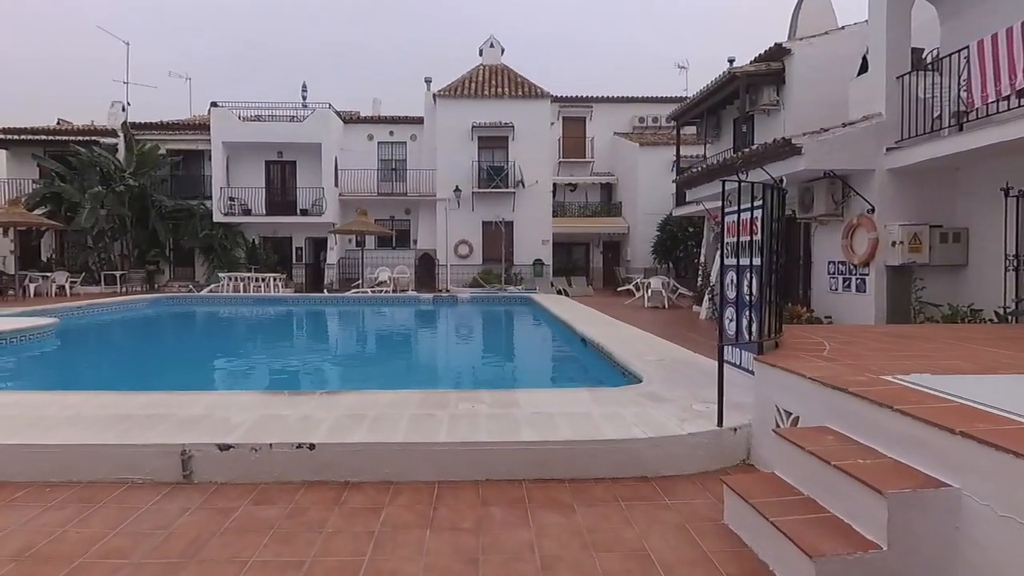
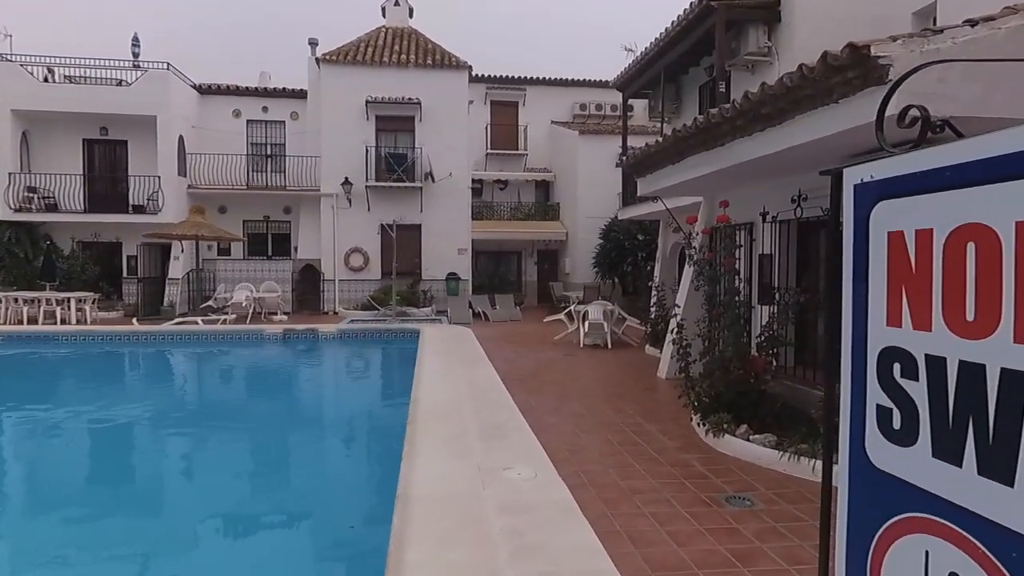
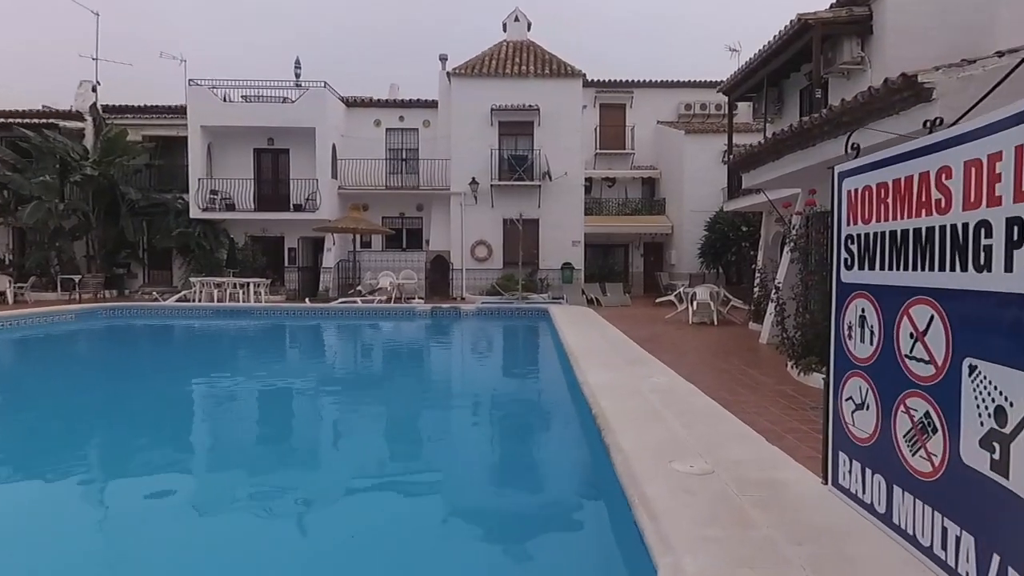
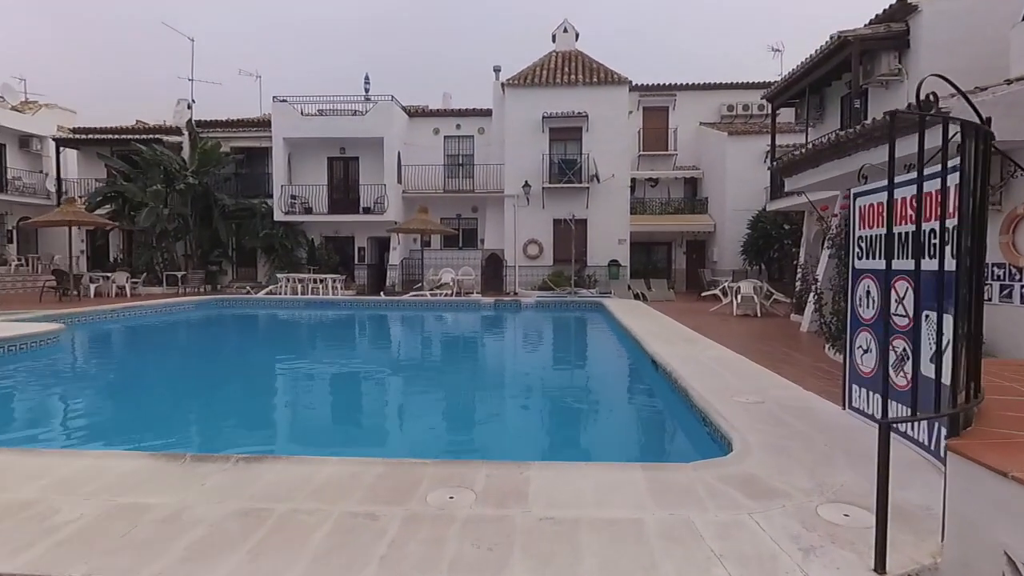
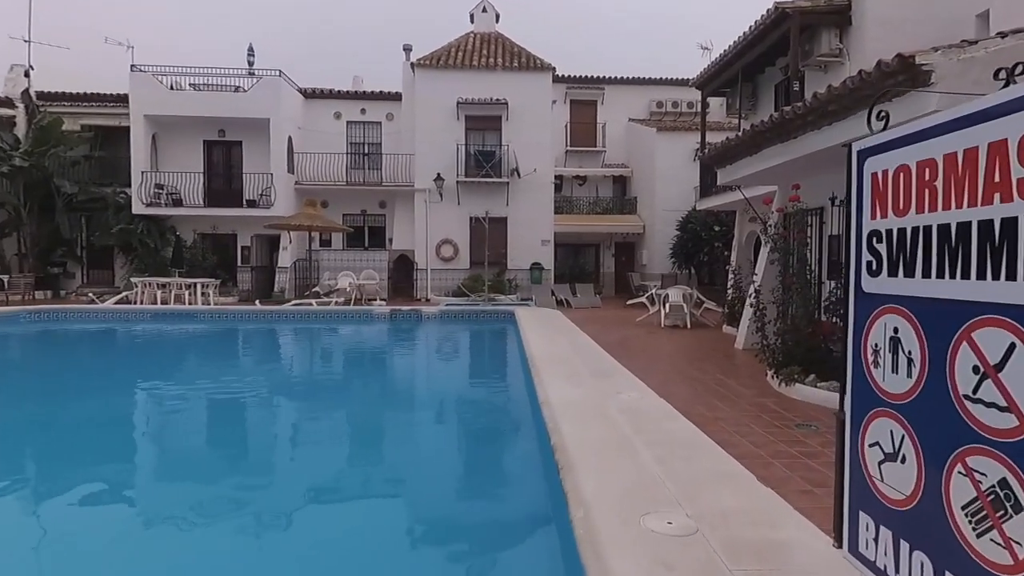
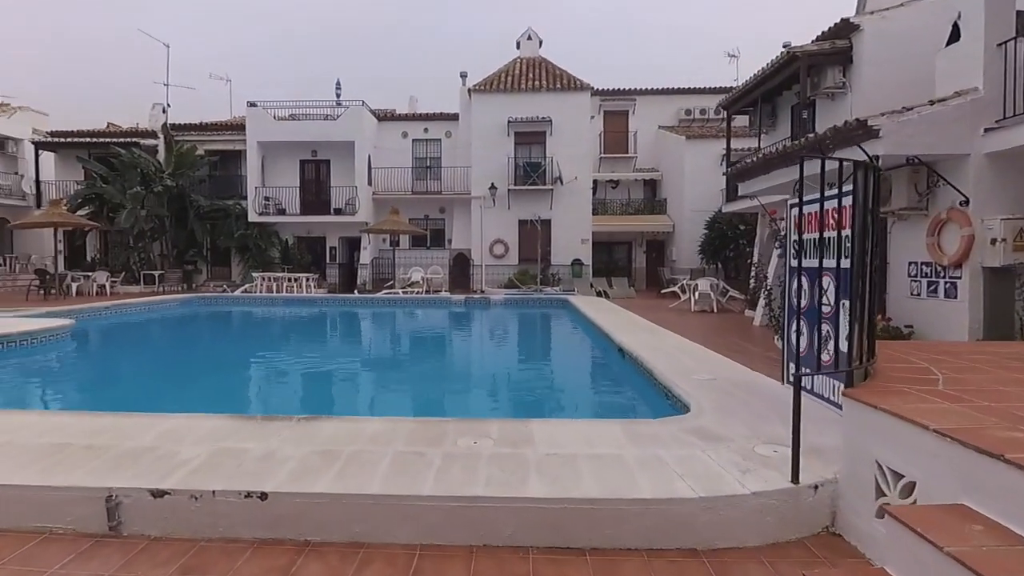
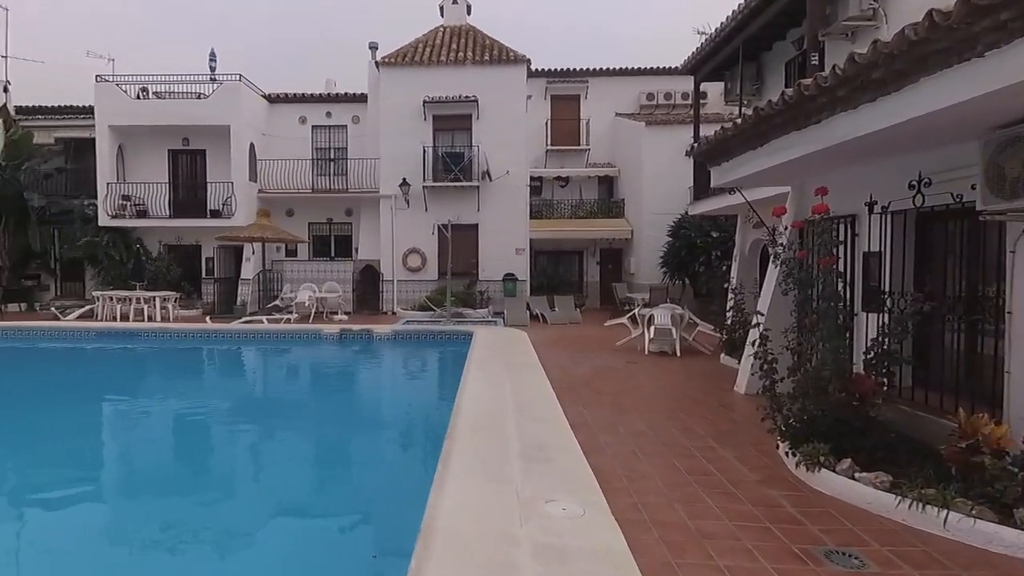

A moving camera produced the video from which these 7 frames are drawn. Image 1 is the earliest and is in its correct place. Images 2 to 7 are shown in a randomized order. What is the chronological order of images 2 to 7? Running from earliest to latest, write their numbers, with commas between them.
6, 4, 3, 5, 2, 7
